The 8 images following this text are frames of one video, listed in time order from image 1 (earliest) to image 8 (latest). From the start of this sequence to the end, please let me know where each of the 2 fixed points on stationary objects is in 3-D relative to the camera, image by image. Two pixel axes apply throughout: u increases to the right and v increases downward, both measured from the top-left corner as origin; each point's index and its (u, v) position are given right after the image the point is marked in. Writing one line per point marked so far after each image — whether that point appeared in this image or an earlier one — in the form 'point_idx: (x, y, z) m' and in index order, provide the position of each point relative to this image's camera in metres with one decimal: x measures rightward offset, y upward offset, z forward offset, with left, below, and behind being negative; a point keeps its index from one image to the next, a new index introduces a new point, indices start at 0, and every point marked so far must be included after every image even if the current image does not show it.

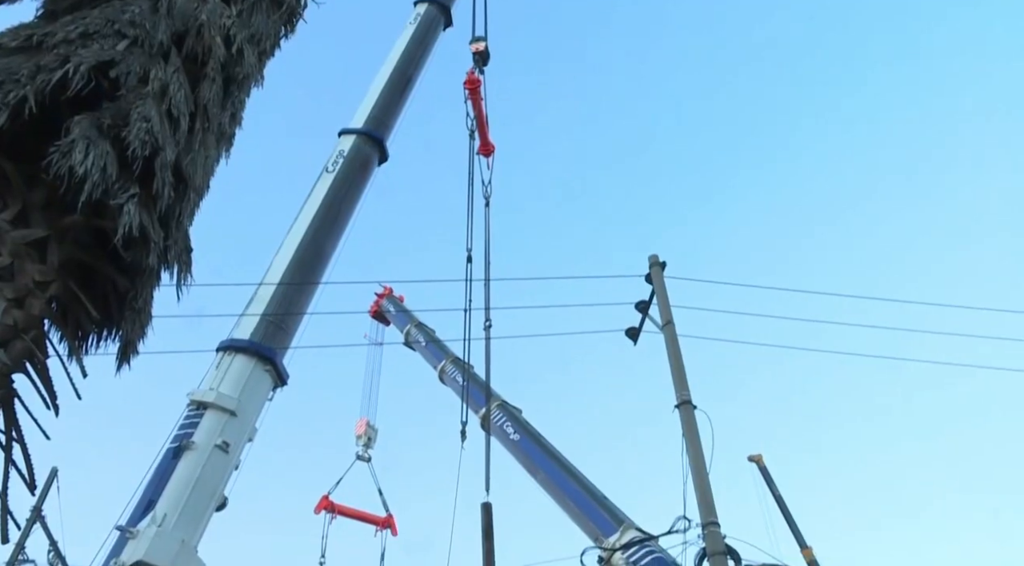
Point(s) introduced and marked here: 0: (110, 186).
0: (-2.0, +0.5, +4.5) m
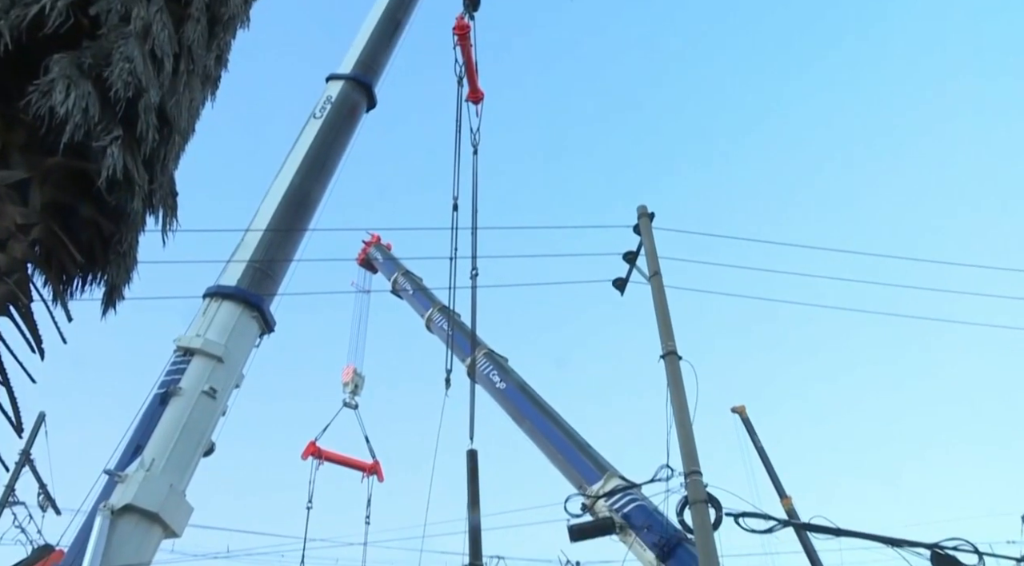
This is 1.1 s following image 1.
0: (-2.1, +0.8, +4.4) m
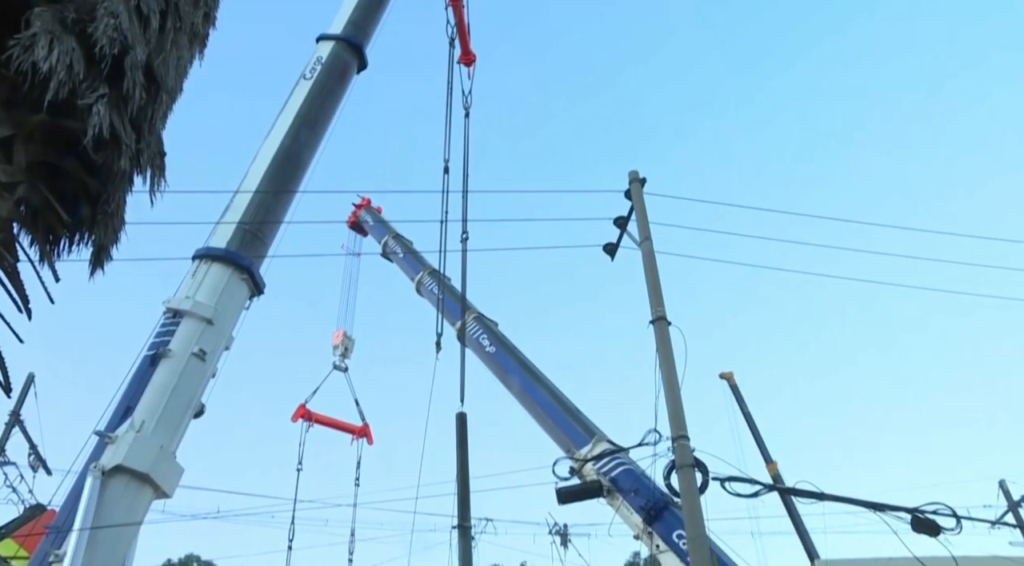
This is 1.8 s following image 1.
0: (-2.1, +1.0, +4.3) m
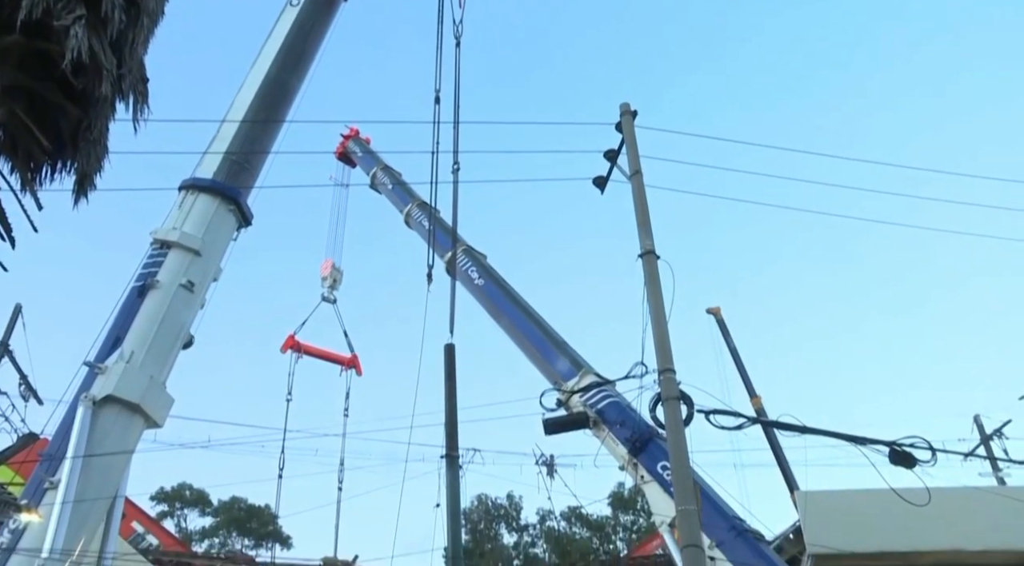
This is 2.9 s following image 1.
0: (-2.2, +1.3, +4.2) m
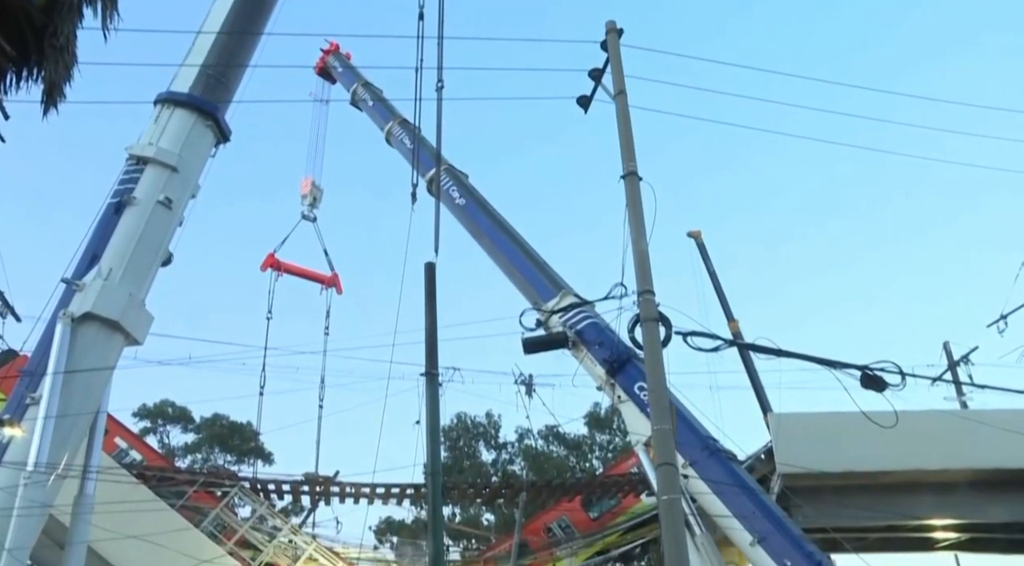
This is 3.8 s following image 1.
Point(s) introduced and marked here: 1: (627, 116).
0: (-2.2, +1.7, +3.9) m
1: (+1.3, +1.9, +10.0) m
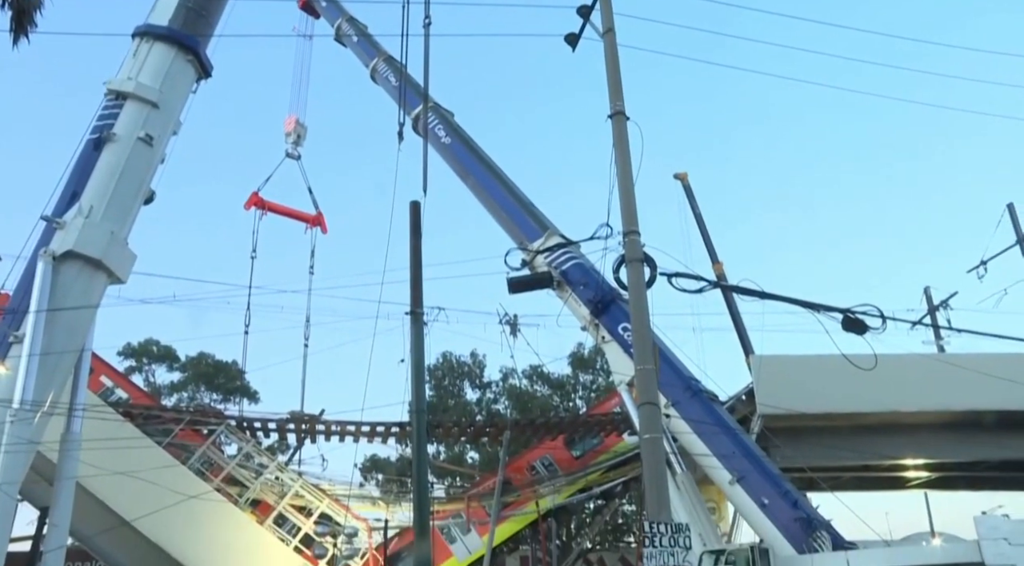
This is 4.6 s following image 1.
0: (-3.5, +2.2, +2.1) m
1: (0.0, +2.7, +8.2) m
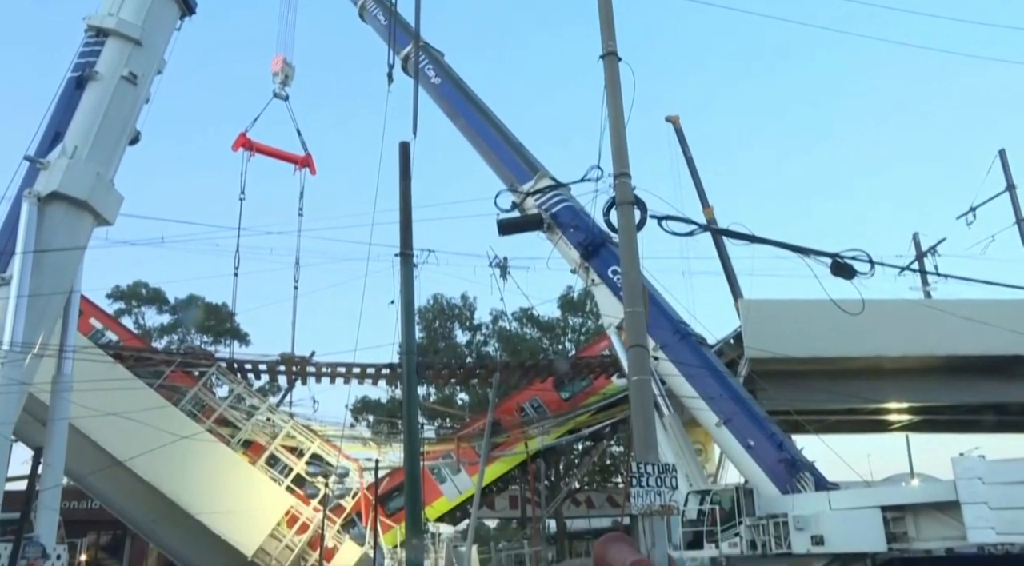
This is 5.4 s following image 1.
0: (-3.6, +2.2, +1.7) m
1: (-0.1, +3.1, +7.8) m
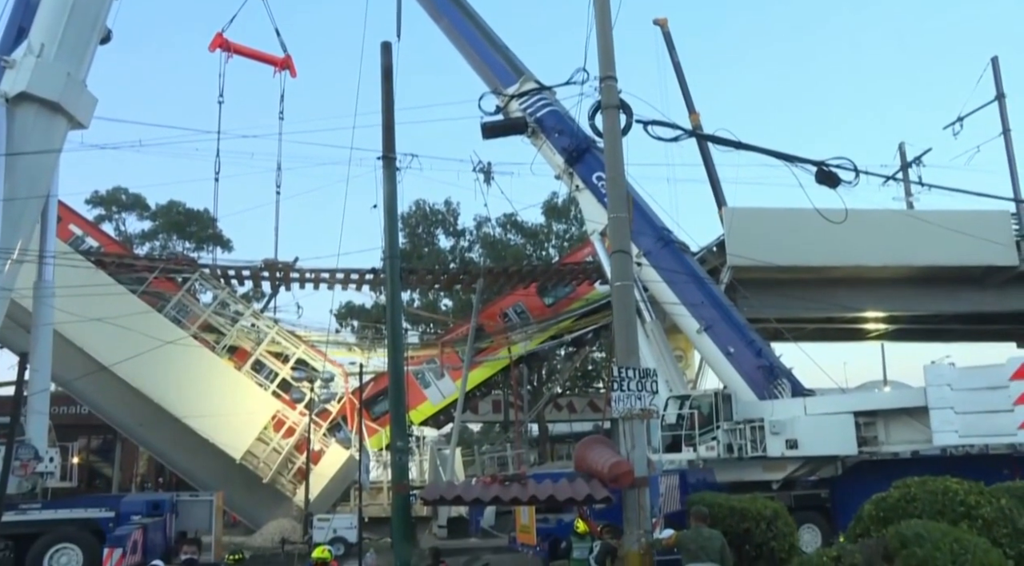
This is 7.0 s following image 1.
0: (-3.7, +2.1, +1.1) m
1: (-0.4, +3.6, +7.1) m
